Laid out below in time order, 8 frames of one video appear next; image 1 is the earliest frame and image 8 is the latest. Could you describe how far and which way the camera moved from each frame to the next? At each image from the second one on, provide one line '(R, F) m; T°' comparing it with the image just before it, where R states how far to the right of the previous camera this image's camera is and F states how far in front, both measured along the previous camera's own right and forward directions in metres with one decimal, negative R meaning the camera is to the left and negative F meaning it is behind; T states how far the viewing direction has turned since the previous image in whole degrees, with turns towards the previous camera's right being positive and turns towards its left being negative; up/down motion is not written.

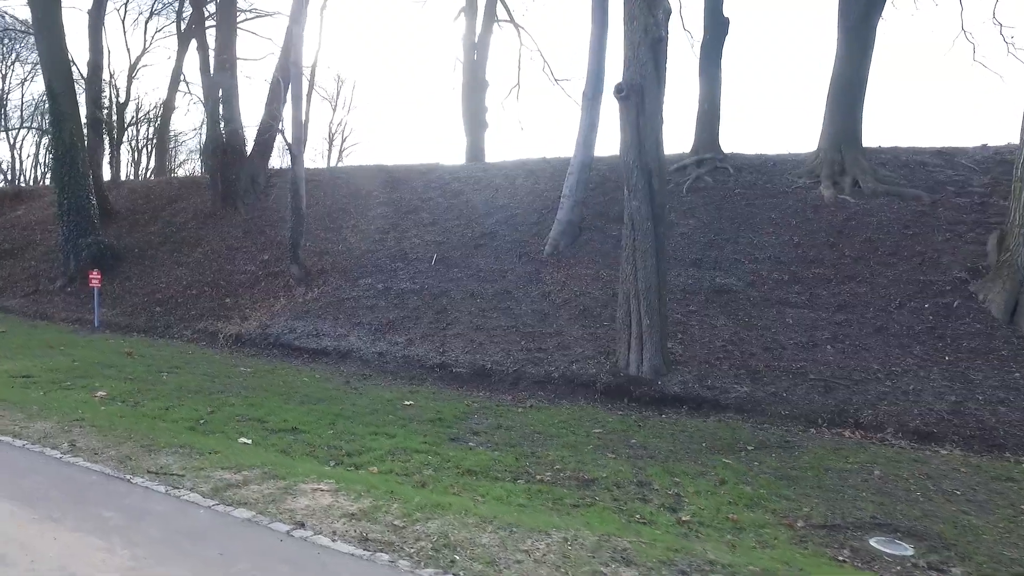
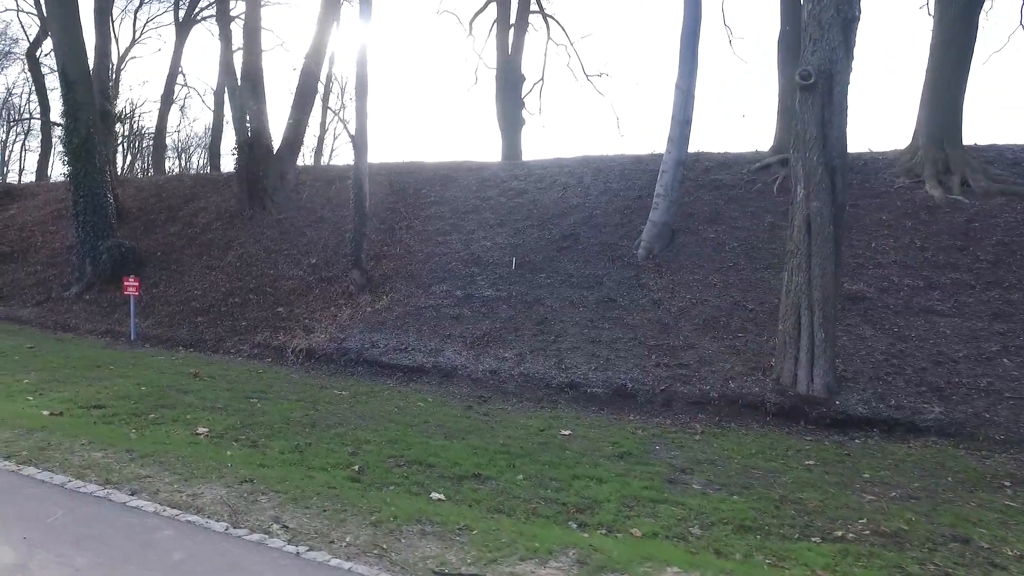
(-2.9, +1.3) m; +3°
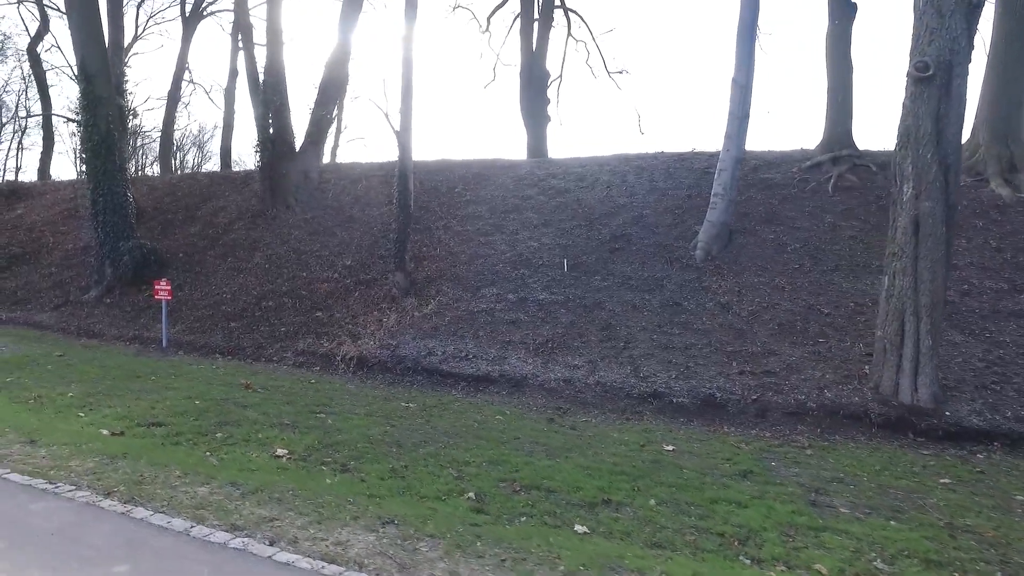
(-1.5, +0.6) m; +1°
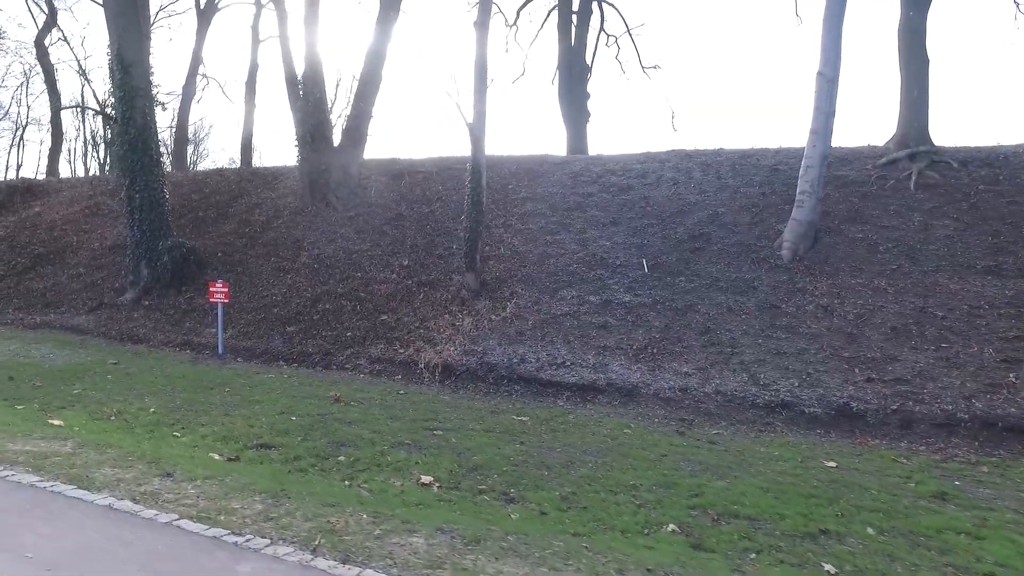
(-2.1, +0.7) m; +1°
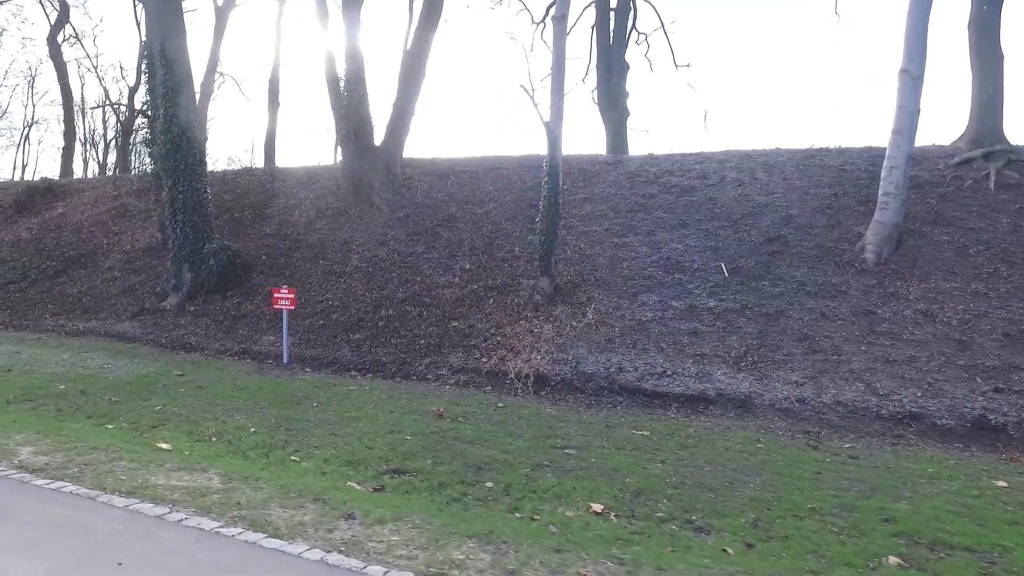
(-1.9, +0.5) m; +1°
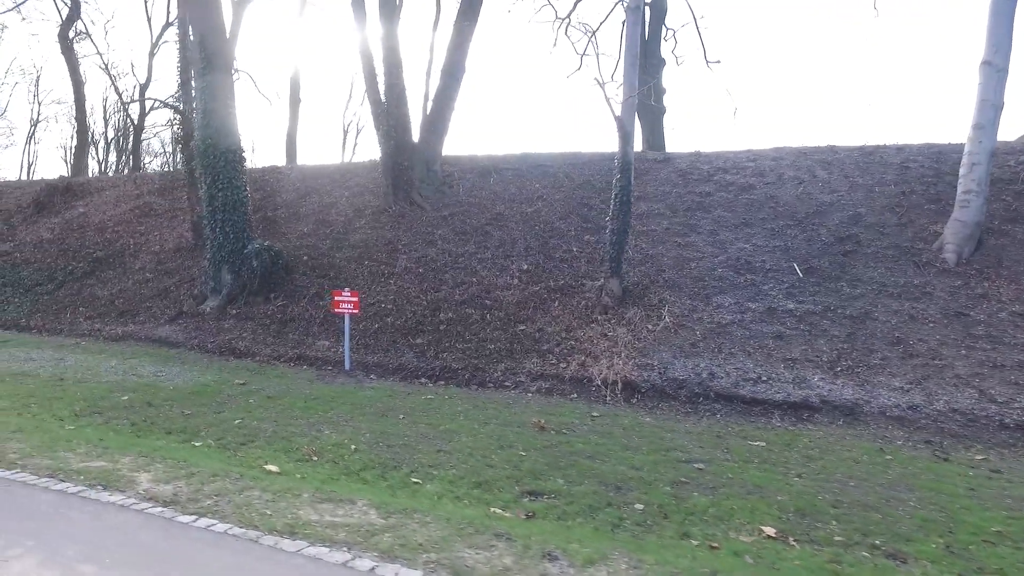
(-1.6, +0.5) m; +1°
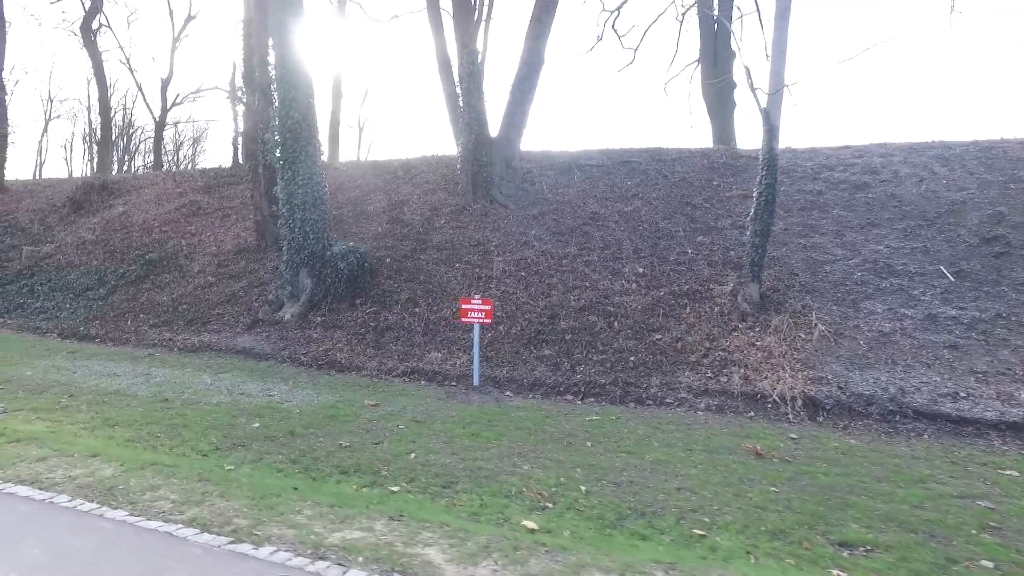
(-2.8, +1.1) m; +1°
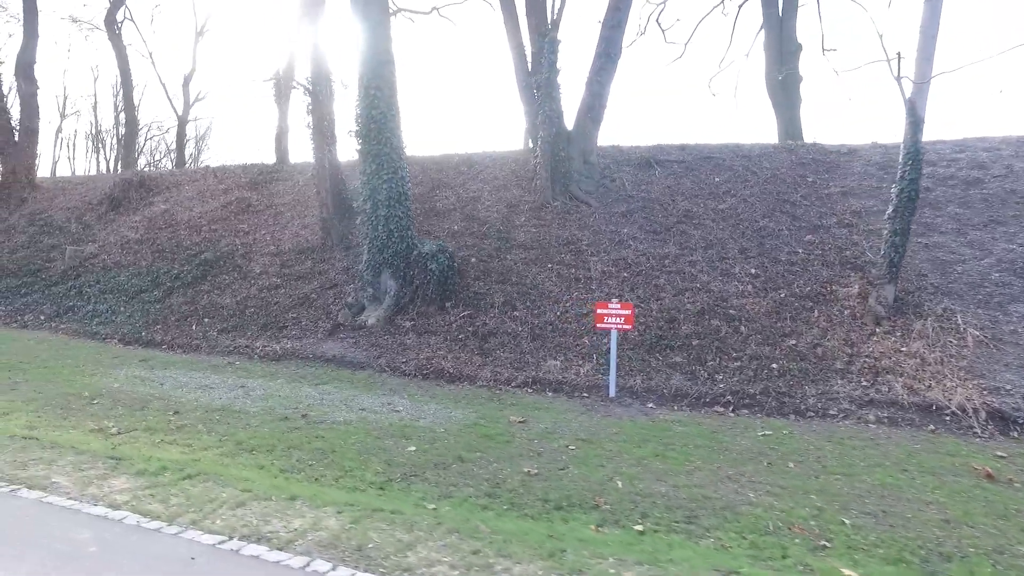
(-2.4, +1.0) m; +1°
